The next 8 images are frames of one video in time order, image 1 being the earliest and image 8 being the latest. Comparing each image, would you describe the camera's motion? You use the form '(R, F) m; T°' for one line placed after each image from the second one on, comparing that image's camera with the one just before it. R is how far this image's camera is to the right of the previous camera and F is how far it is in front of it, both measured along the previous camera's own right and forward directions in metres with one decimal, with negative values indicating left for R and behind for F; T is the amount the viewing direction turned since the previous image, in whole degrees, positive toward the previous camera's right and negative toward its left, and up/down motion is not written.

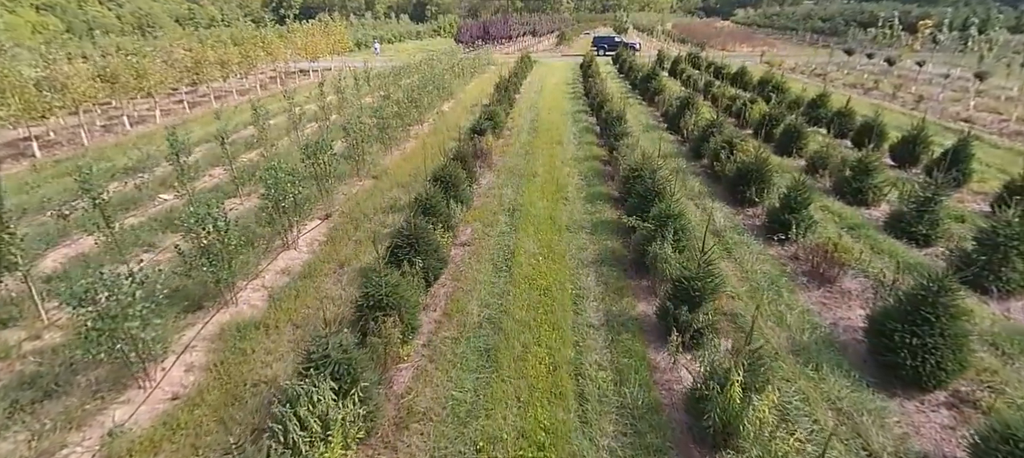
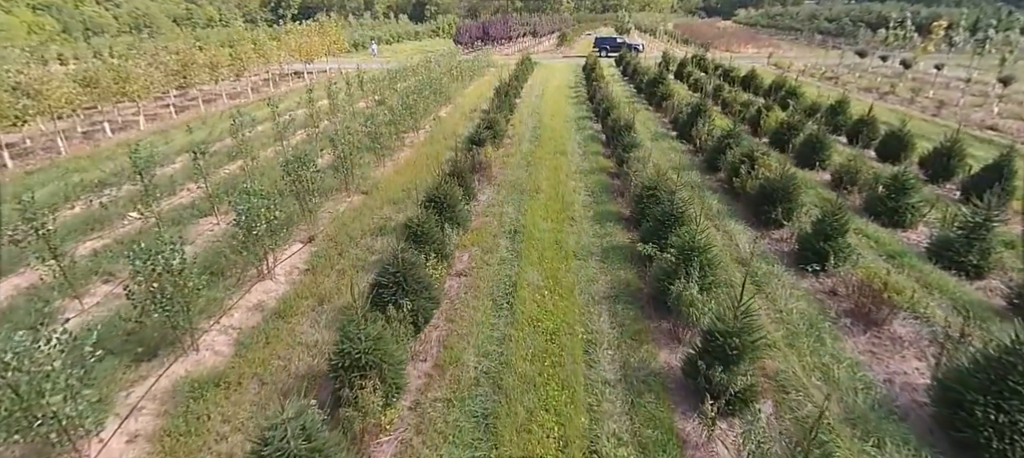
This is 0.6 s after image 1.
(0.0, +0.9) m; 0°
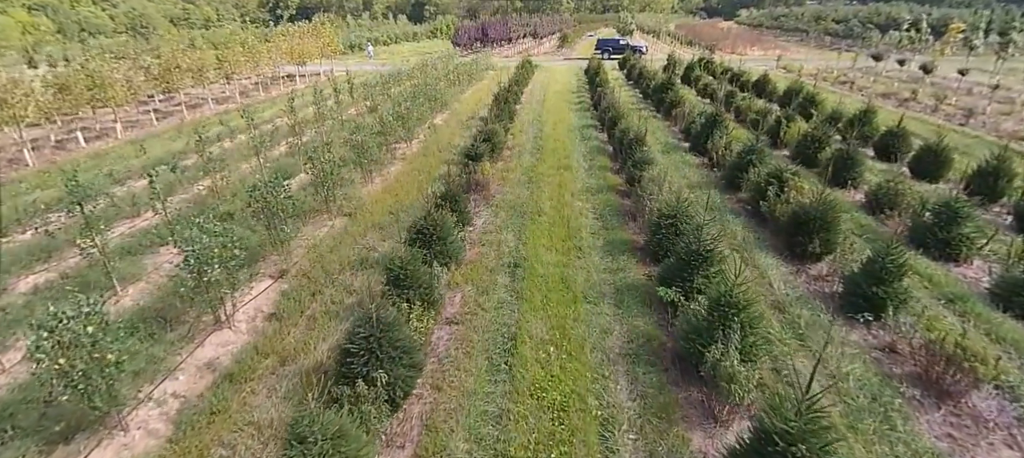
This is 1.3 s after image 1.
(0.0, +1.1) m; 0°
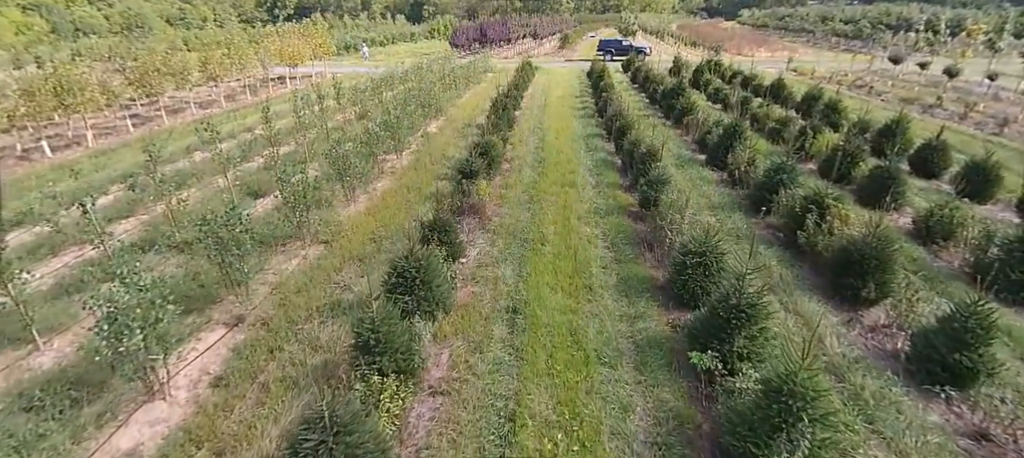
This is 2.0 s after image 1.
(0.0, +1.2) m; 0°
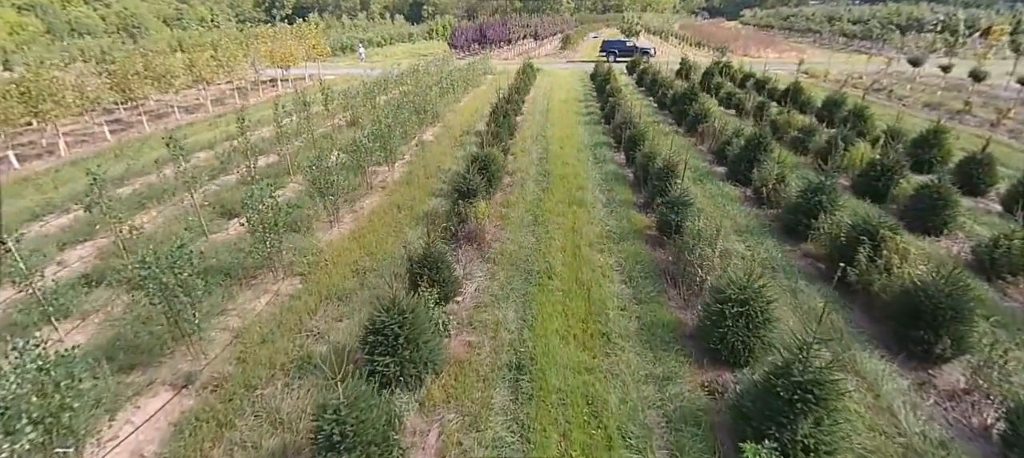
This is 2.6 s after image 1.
(0.0, +1.1) m; 0°
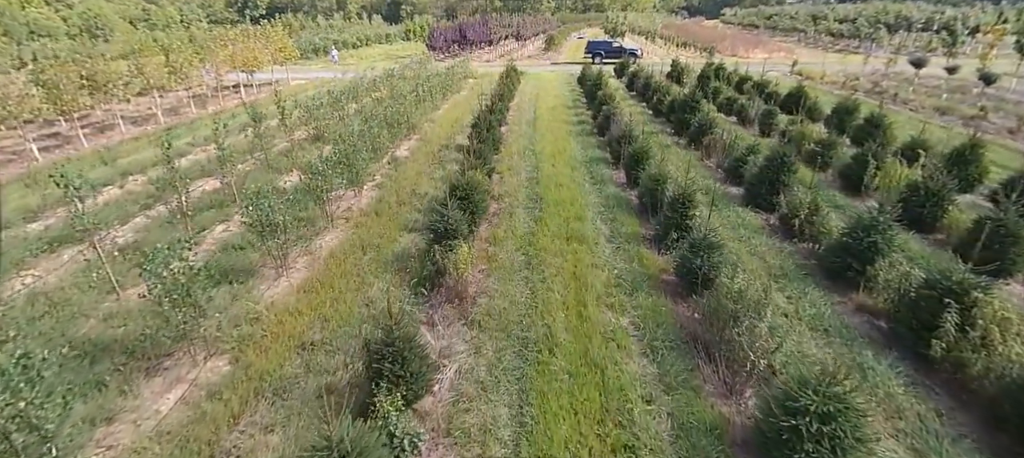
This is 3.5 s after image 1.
(0.0, +1.6) m; +2°
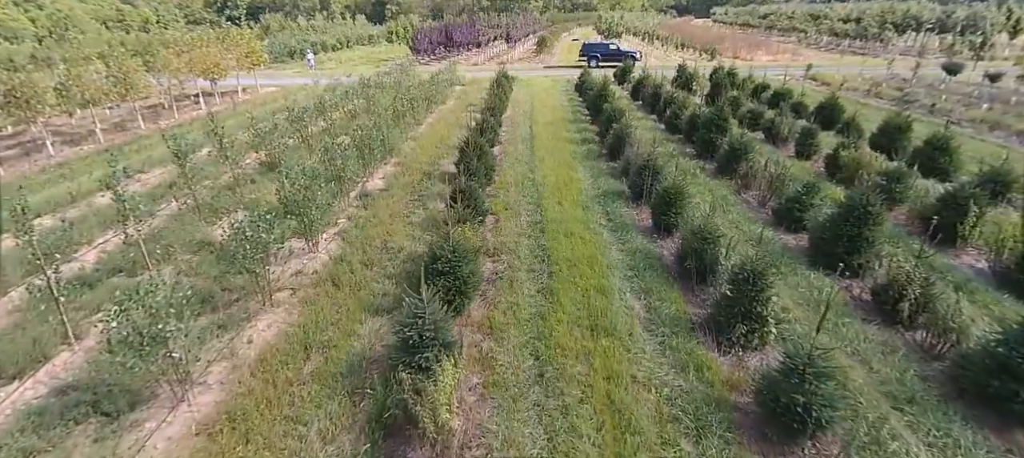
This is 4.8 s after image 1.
(-0.1, +2.3) m; +1°
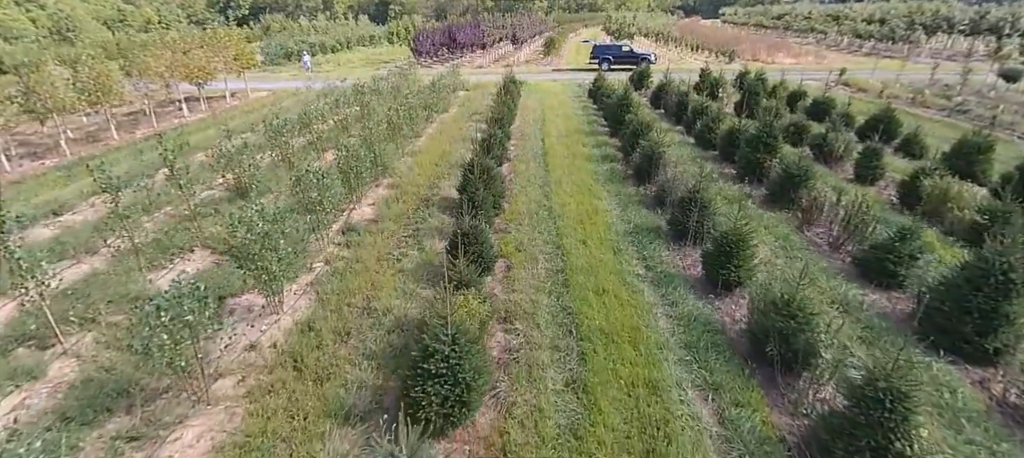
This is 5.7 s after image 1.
(-0.2, +1.8) m; 0°
